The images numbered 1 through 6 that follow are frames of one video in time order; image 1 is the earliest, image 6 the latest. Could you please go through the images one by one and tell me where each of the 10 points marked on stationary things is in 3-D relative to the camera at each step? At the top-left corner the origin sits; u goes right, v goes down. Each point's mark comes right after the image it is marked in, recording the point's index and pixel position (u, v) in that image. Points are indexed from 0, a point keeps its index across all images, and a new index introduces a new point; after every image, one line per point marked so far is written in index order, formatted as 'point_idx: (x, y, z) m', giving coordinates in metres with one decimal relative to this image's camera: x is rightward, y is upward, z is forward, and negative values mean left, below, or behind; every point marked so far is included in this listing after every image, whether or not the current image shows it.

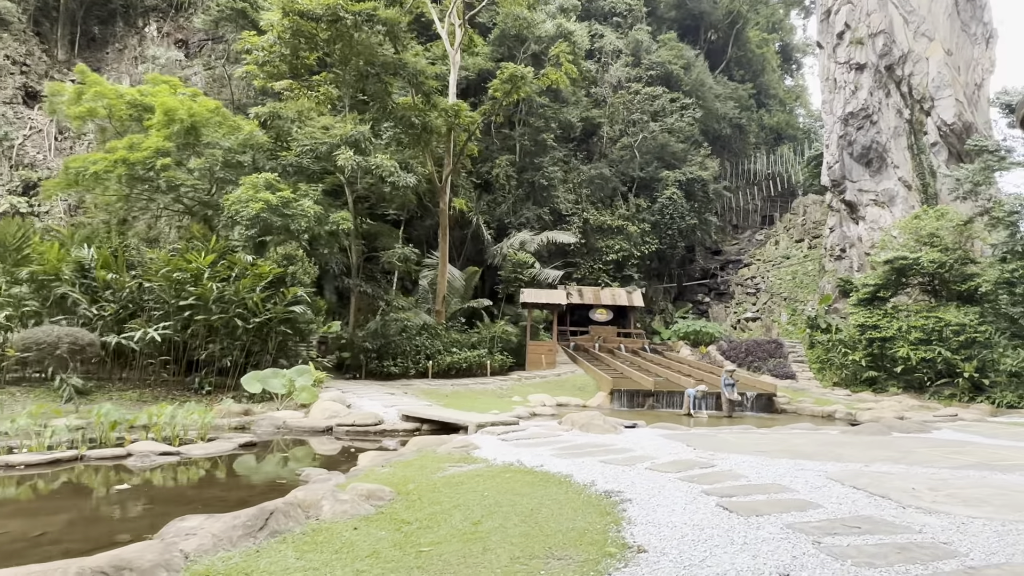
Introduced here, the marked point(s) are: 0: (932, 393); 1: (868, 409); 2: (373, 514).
0: (+9.9, -2.5, +12.9) m
1: (+6.8, -2.3, +10.6) m
2: (-0.8, -1.3, +3.1) m
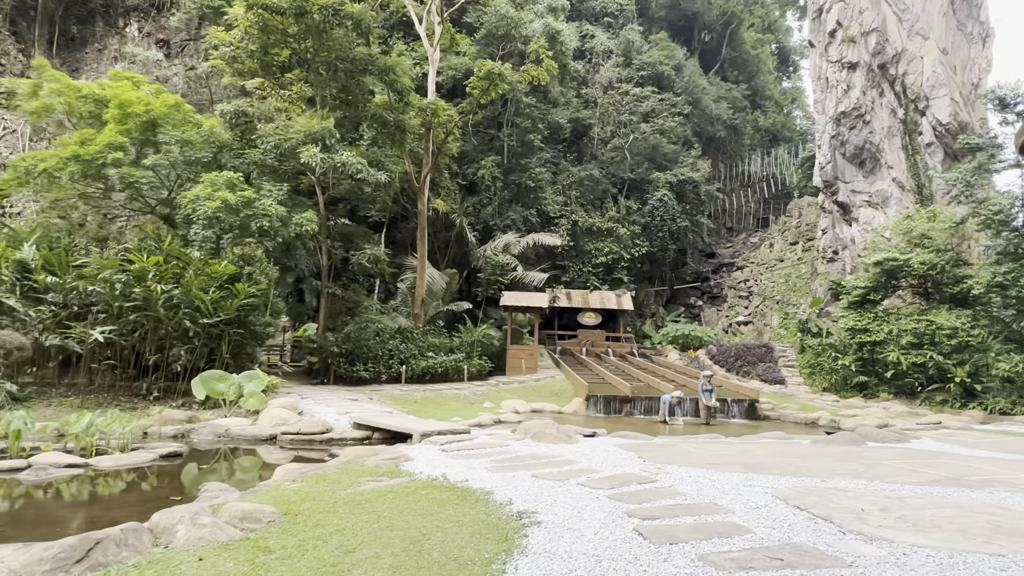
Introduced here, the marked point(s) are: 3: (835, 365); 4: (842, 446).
0: (+9.3, -2.5, +12.5) m
1: (+6.3, -2.3, +10.2) m
2: (-1.4, -1.2, +2.7) m
3: (+8.2, -2.0, +14.0) m
4: (+3.6, -1.7, +6.0) m
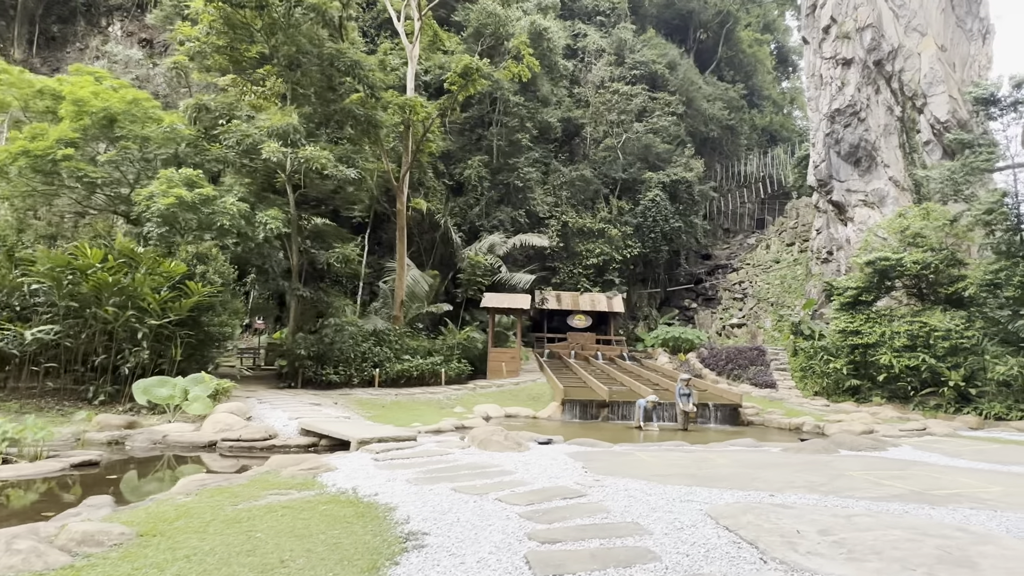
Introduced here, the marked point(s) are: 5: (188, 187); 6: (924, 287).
0: (+8.8, -2.5, +12.0) m
1: (+5.8, -2.3, +9.7) m
2: (-1.9, -1.2, +2.3) m
3: (+7.7, -2.0, +13.5) m
4: (+3.0, -1.7, +5.6) m
5: (-5.2, +1.6, +8.8) m
6: (+9.6, 0.0, +12.8) m
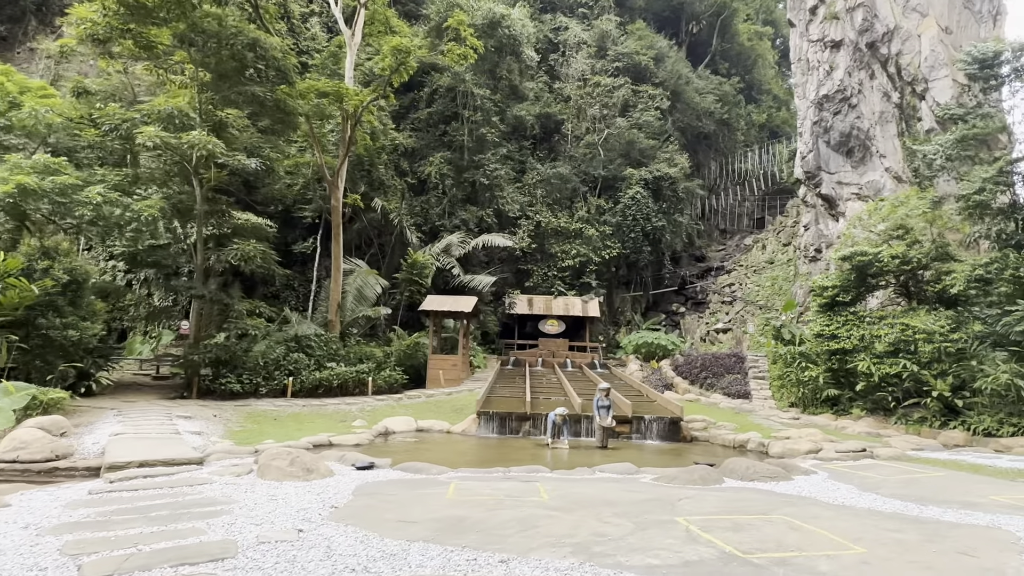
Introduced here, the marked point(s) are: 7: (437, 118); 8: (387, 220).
0: (+7.4, -2.5, +10.5) m
1: (+4.2, -2.3, +8.4) m
2: (-3.8, -1.0, +1.3) m
3: (+6.4, -2.0, +12.1) m
4: (+1.3, -1.6, +4.4) m
5: (-6.8, +1.6, +8.0) m
6: (+8.2, +0.1, +11.3) m
7: (-2.6, +6.0, +19.4) m
8: (-3.9, +2.1, +17.2) m
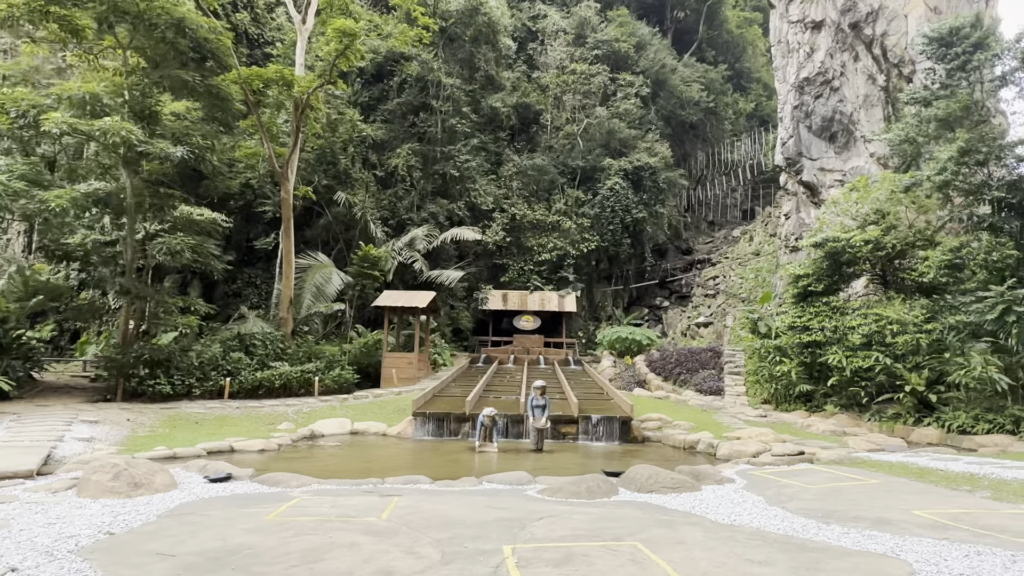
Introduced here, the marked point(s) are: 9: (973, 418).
0: (+6.4, -2.3, +9.9) m
1: (+3.2, -2.1, +7.8) m
2: (-4.8, -1.0, +0.8) m
3: (+5.4, -1.7, +11.4) m
4: (+0.3, -1.5, +3.8) m
5: (-7.8, +1.7, +7.5) m
6: (+7.2, +0.3, +10.7) m
7: (-3.6, +6.1, +18.8) m
8: (-4.8, +2.2, +16.6) m
9: (+7.3, -2.0, +8.7) m
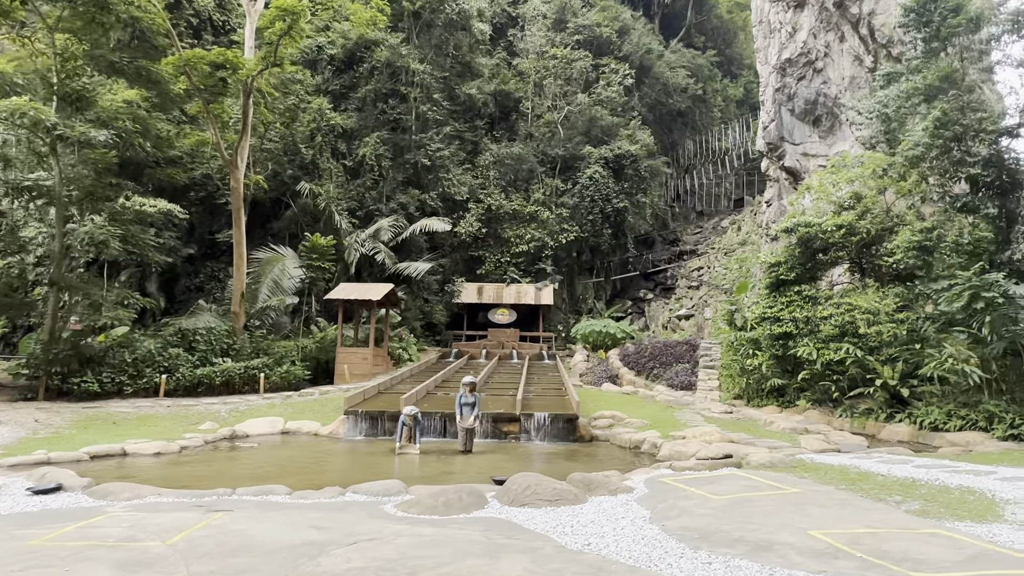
0: (+5.6, -2.0, +9.3) m
1: (+2.3, -1.9, +7.2) m
2: (-5.8, -0.9, +0.2) m
3: (+4.5, -1.5, +10.9) m
4: (-0.6, -1.4, +3.3) m
5: (-8.7, +1.8, +6.9) m
6: (+6.3, +0.5, +10.1) m
7: (-4.4, +6.3, +18.2) m
8: (-5.7, +2.4, +16.1) m
9: (+6.4, -1.8, +8.1) m
